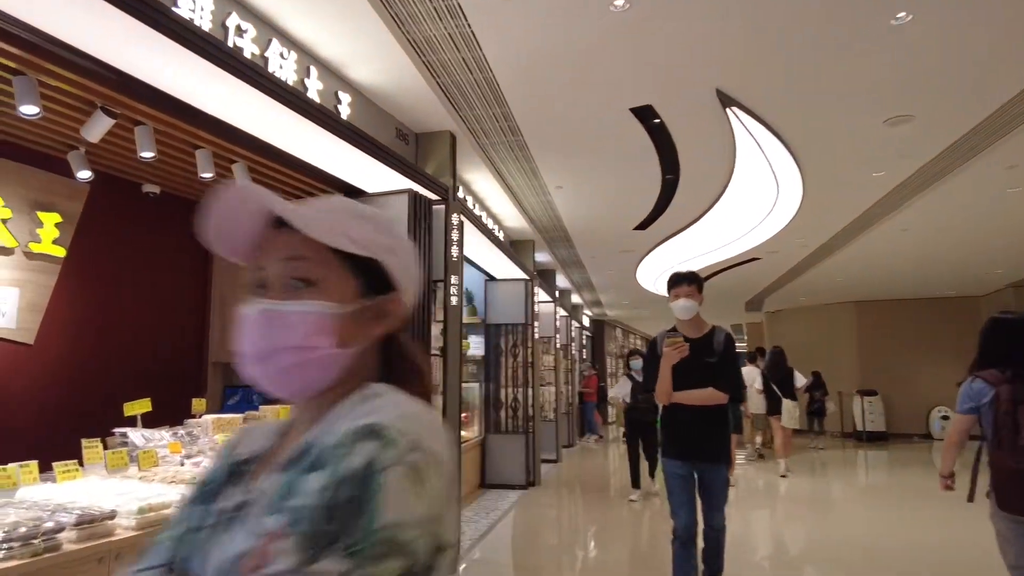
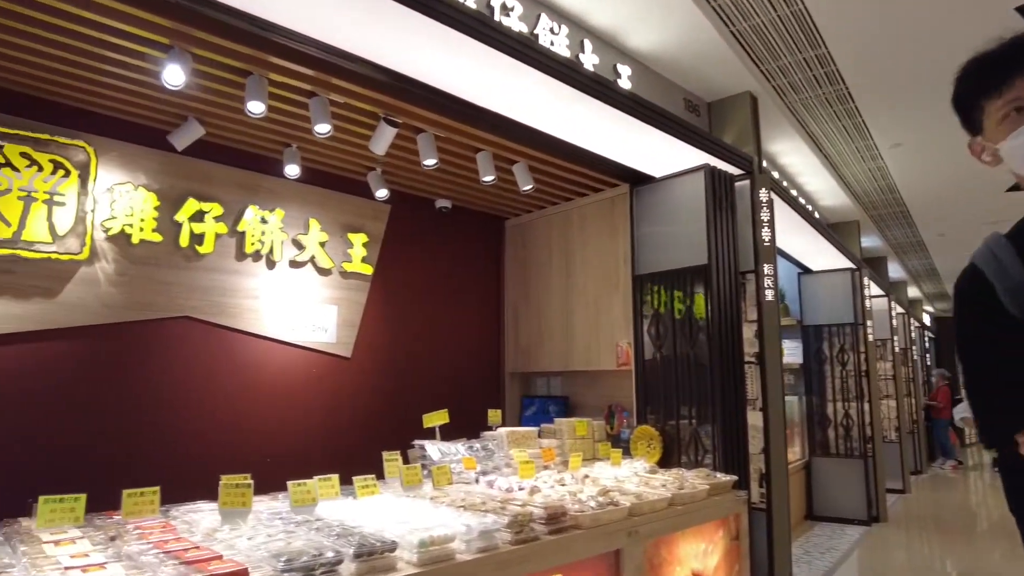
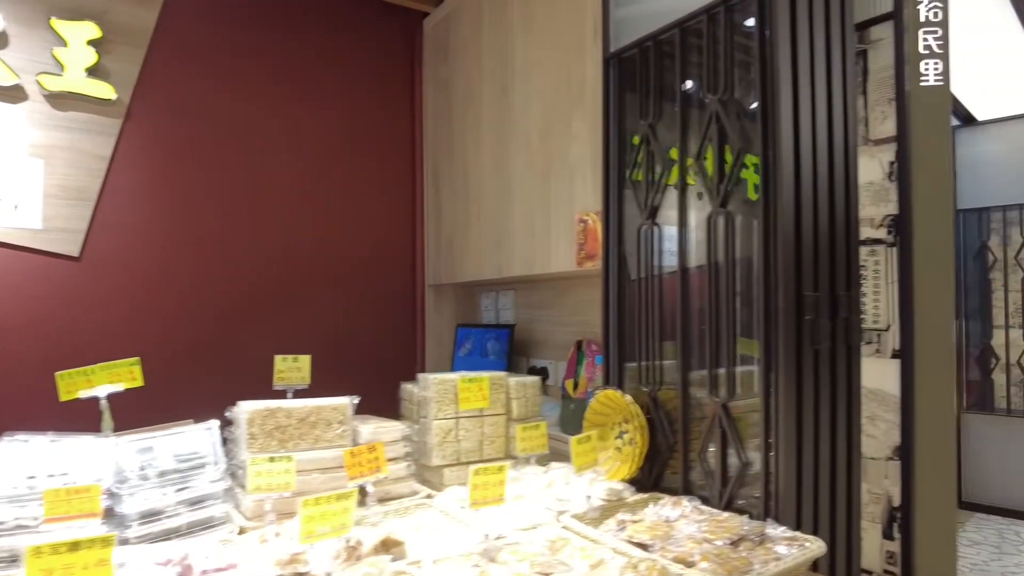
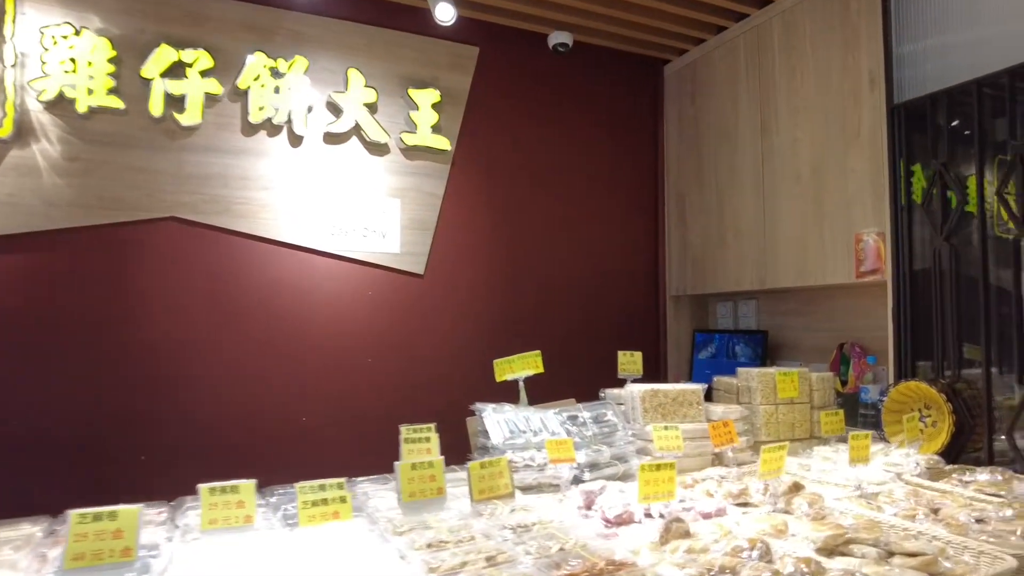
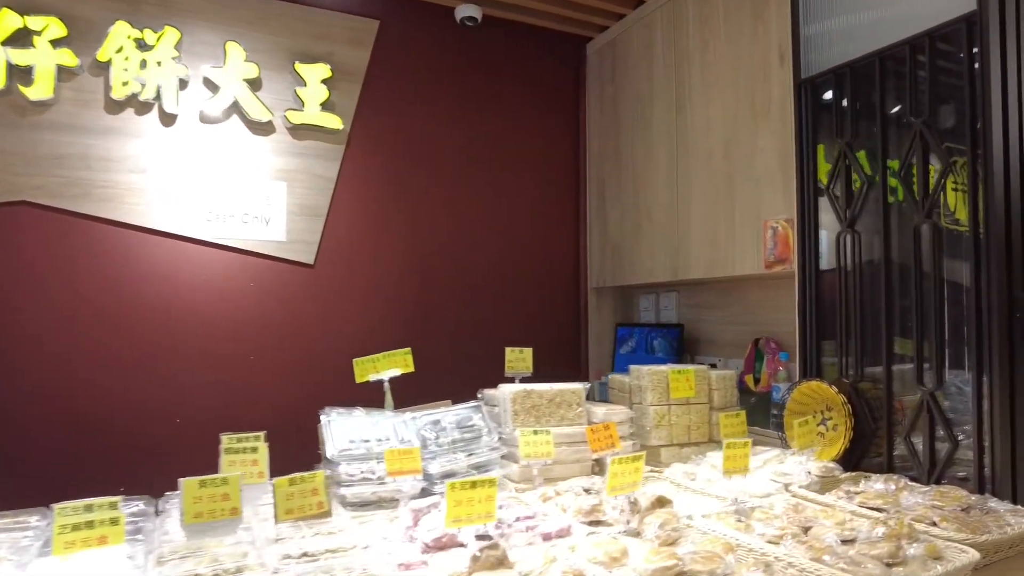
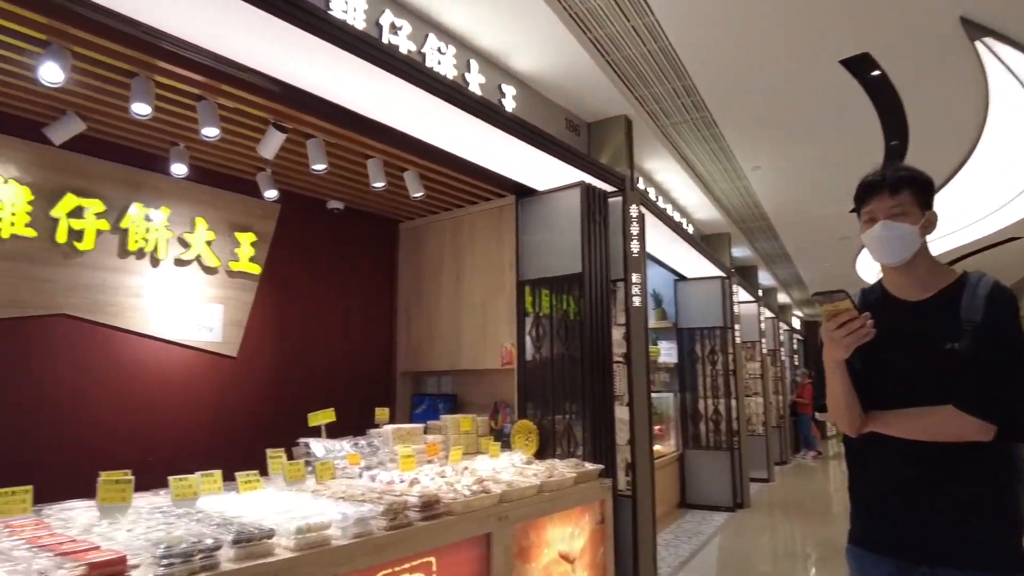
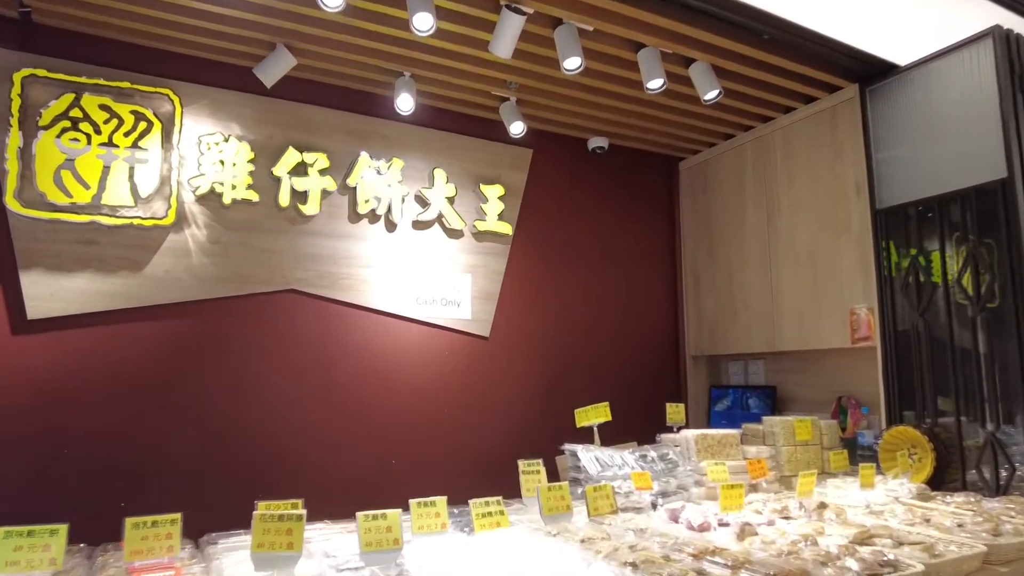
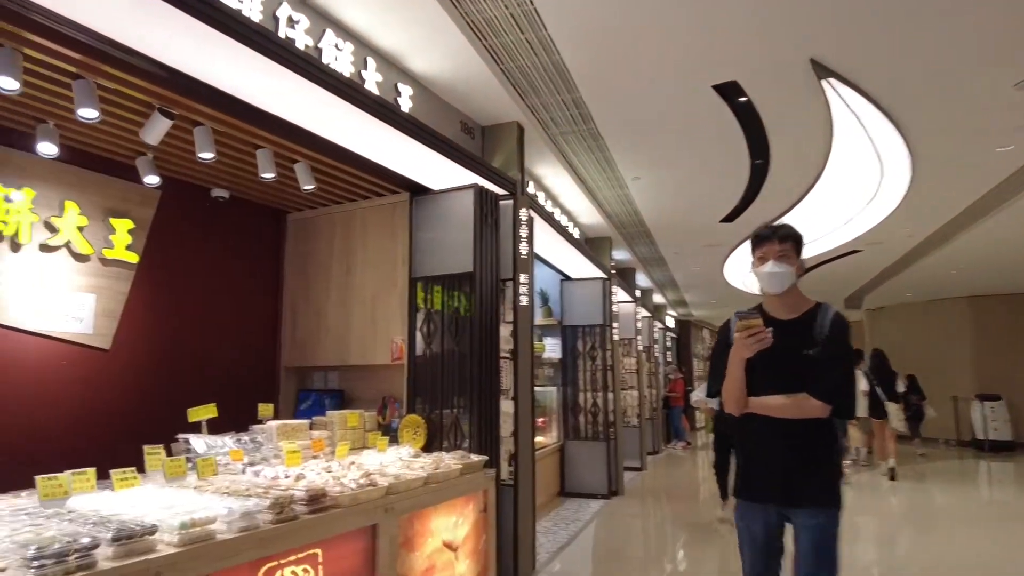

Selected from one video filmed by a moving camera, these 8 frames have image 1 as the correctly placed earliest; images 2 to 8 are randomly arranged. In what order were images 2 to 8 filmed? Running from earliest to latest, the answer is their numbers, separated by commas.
8, 6, 2, 7, 4, 5, 3
